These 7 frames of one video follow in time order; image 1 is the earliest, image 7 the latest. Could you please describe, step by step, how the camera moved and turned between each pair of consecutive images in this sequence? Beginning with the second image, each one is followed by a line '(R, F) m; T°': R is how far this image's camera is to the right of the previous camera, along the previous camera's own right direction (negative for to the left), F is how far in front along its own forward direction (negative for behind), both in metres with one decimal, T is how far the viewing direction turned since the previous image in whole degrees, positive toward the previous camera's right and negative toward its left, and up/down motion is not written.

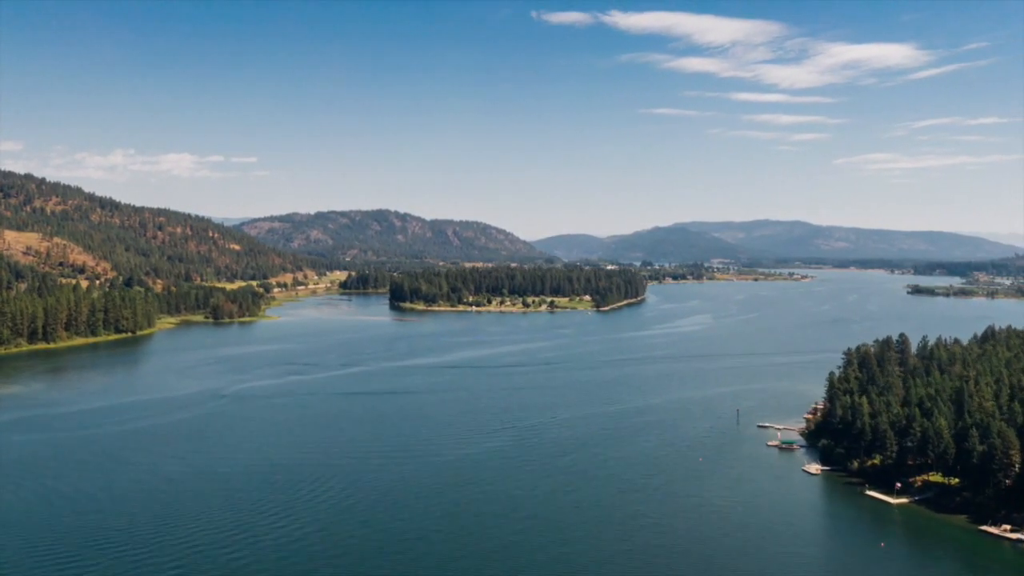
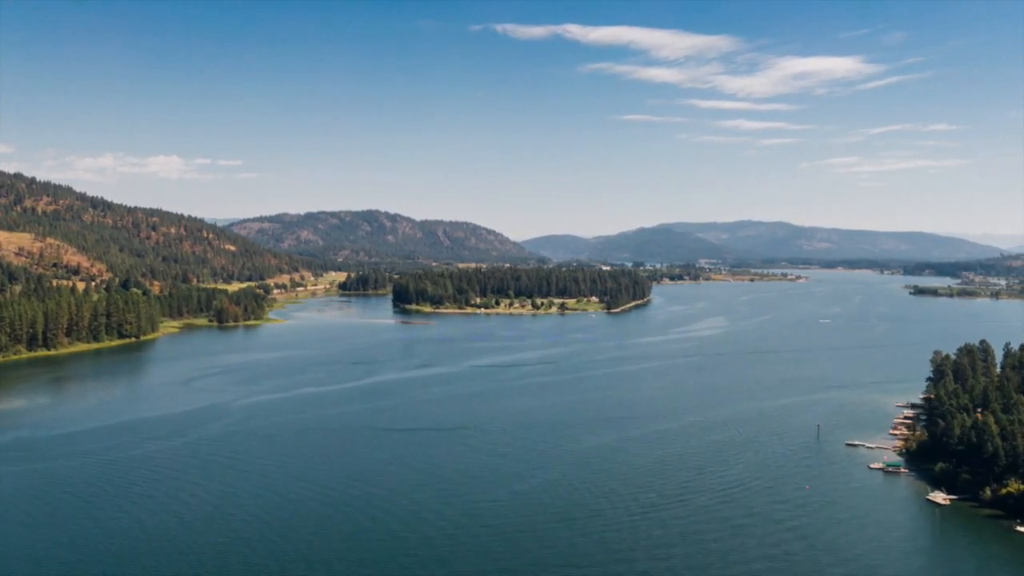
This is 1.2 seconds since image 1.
(-1.8, +2.2) m; +1°
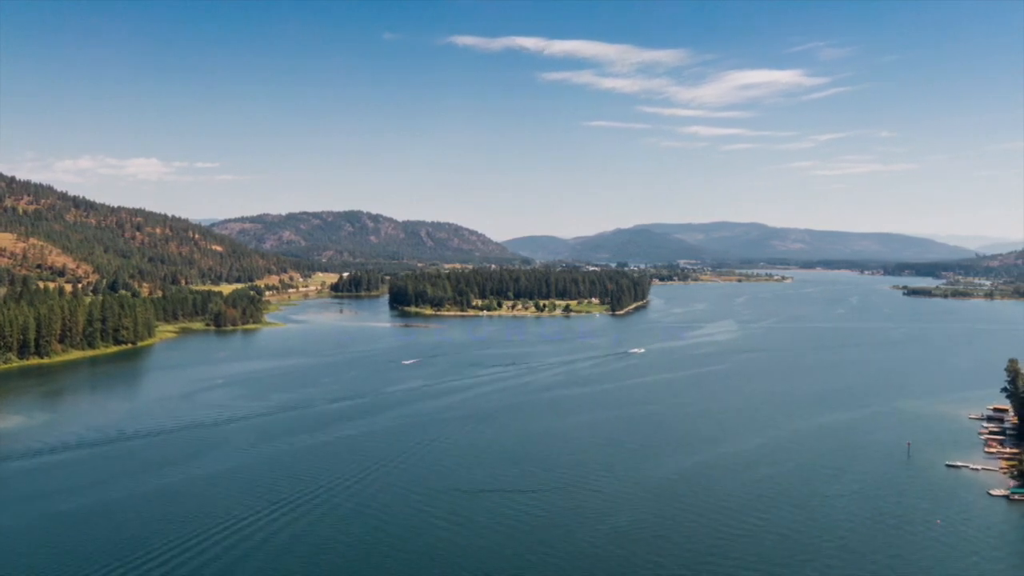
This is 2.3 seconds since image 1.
(-1.8, +2.1) m; +1°
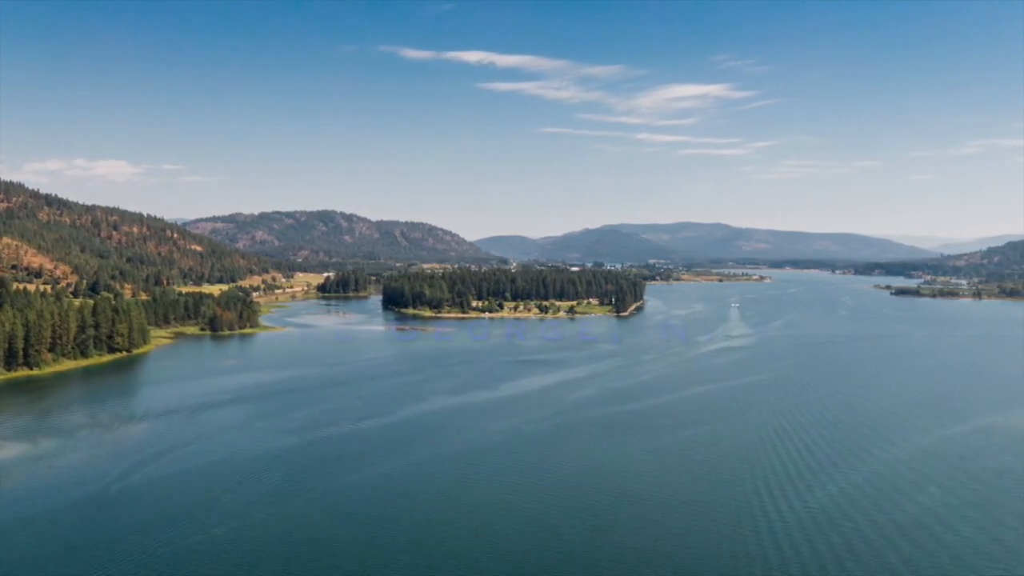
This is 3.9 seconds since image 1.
(-2.4, +2.7) m; +2°
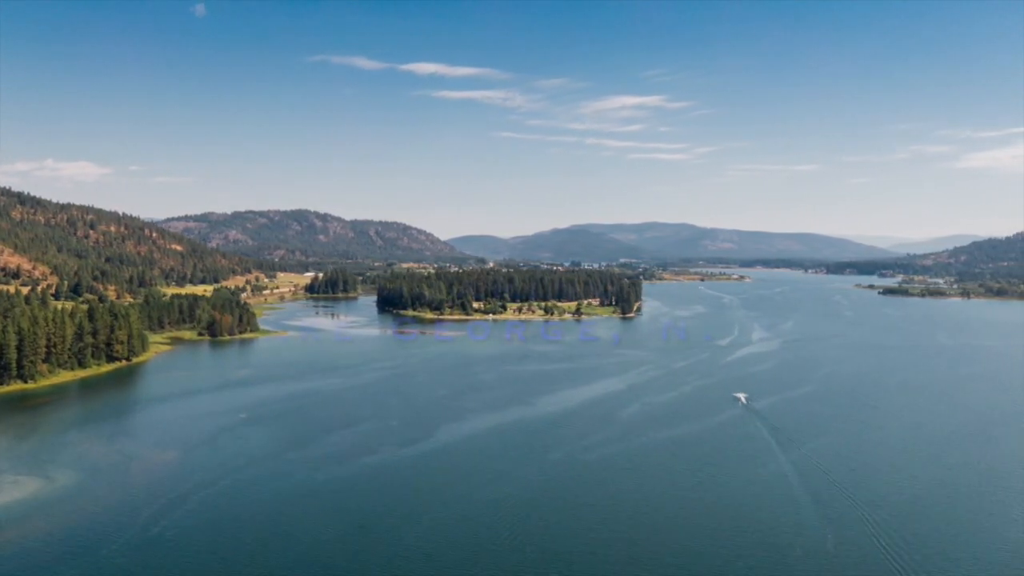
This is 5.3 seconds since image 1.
(-2.4, +2.6) m; +2°
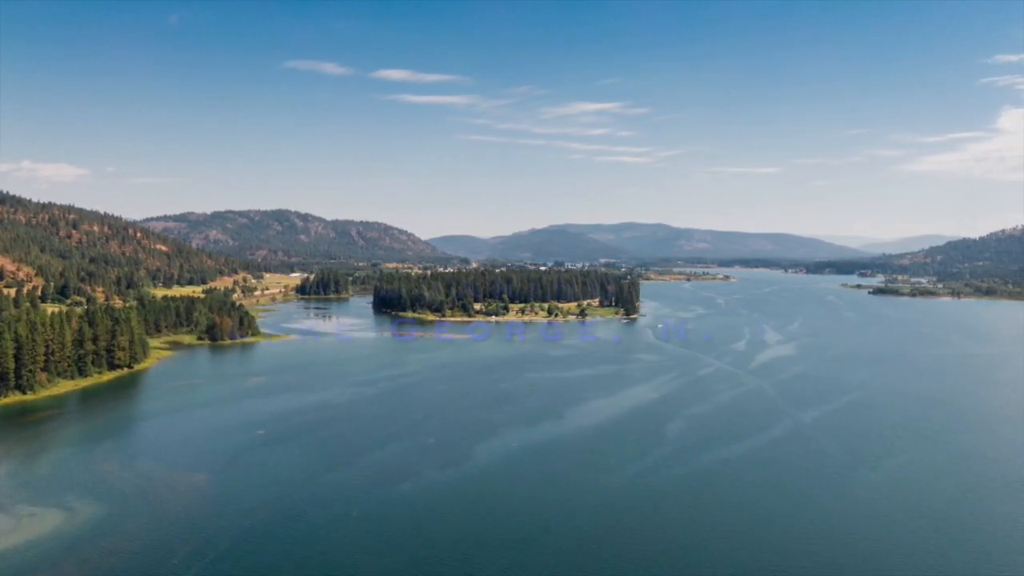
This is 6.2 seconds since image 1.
(-1.7, +1.7) m; +1°
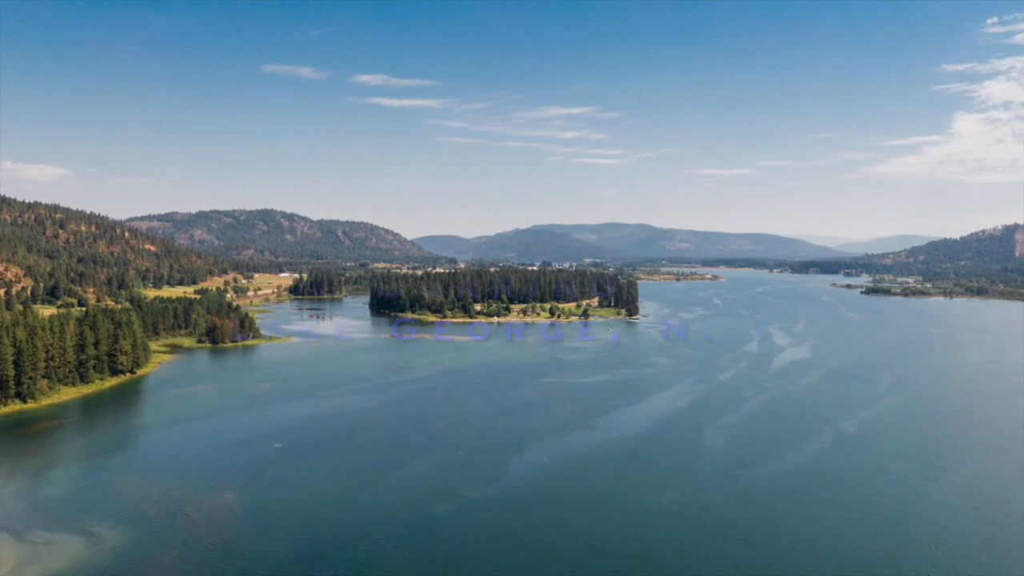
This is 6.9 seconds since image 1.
(-1.2, +1.2) m; +1°
